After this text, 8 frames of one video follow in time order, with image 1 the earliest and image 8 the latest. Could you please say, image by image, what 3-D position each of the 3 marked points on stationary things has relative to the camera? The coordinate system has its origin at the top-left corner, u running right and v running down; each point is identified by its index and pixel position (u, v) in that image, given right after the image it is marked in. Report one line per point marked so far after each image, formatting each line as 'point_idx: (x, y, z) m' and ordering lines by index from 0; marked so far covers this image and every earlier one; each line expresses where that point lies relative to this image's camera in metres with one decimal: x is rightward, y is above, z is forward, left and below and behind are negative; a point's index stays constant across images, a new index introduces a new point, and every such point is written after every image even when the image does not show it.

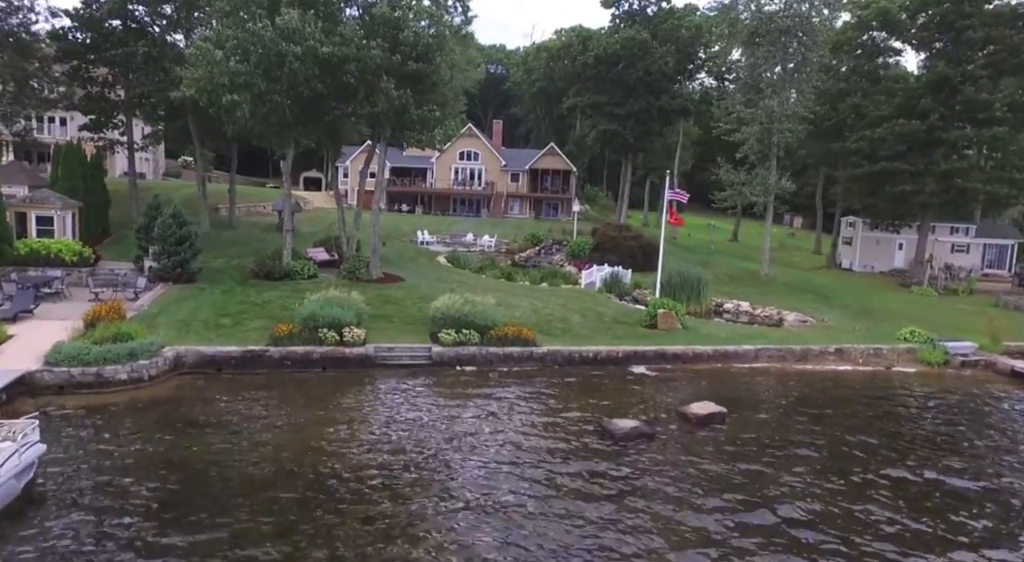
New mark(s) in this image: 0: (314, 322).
0: (-5.1, -1.1, +19.1) m
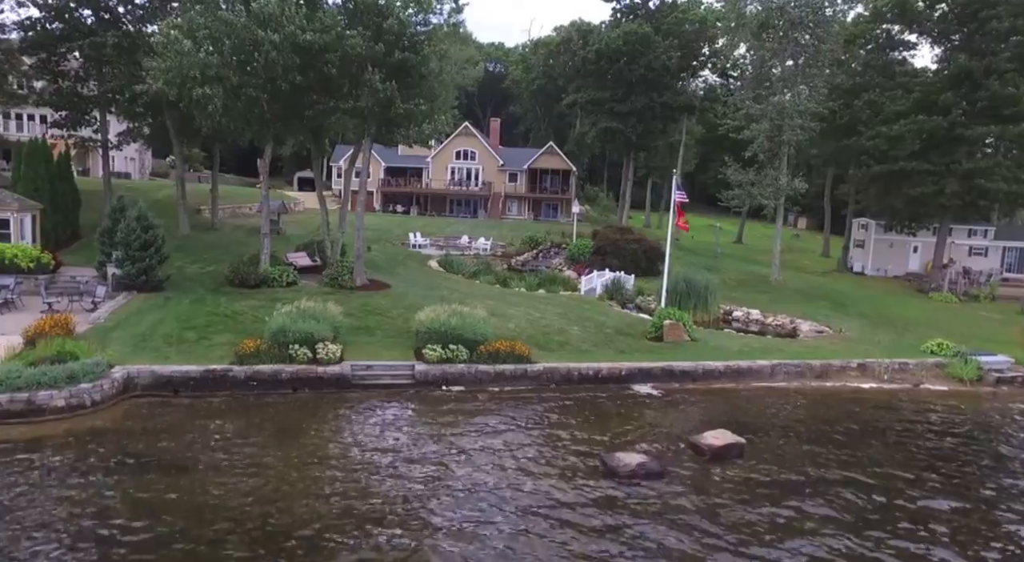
0: (-5.3, -1.3, +17.3) m
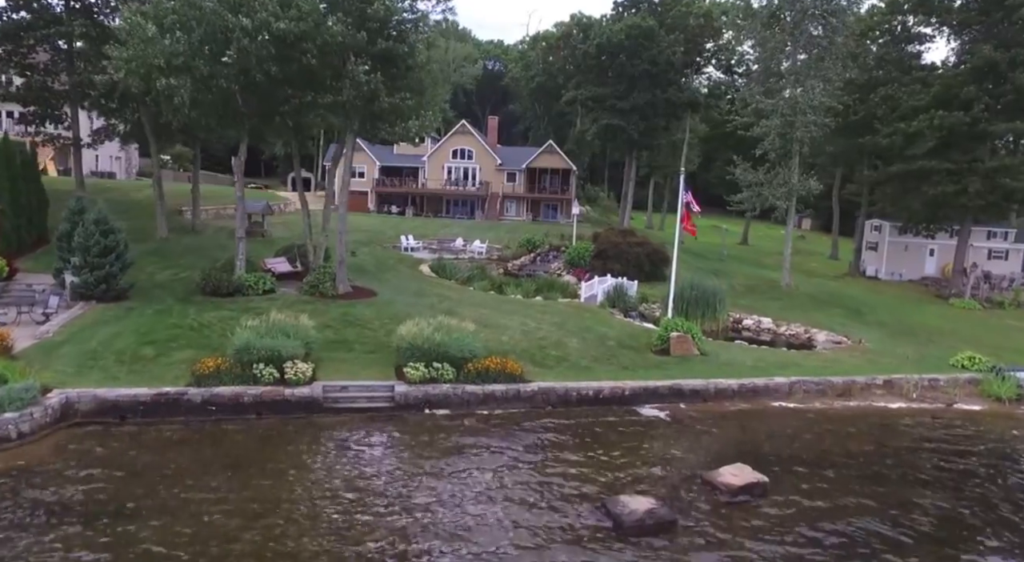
0: (-5.5, -1.6, +15.5) m
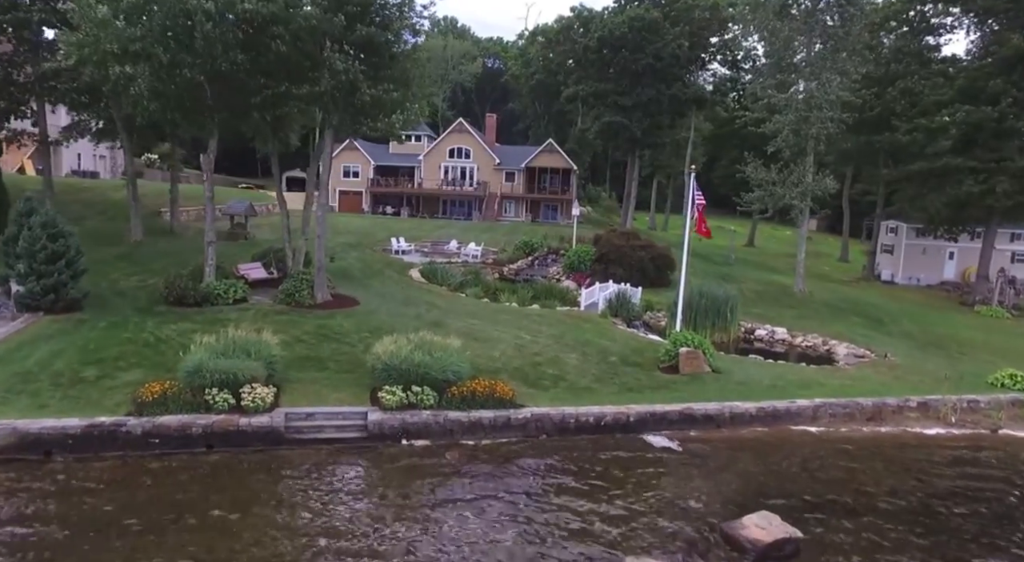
0: (-5.7, -1.8, +13.5) m
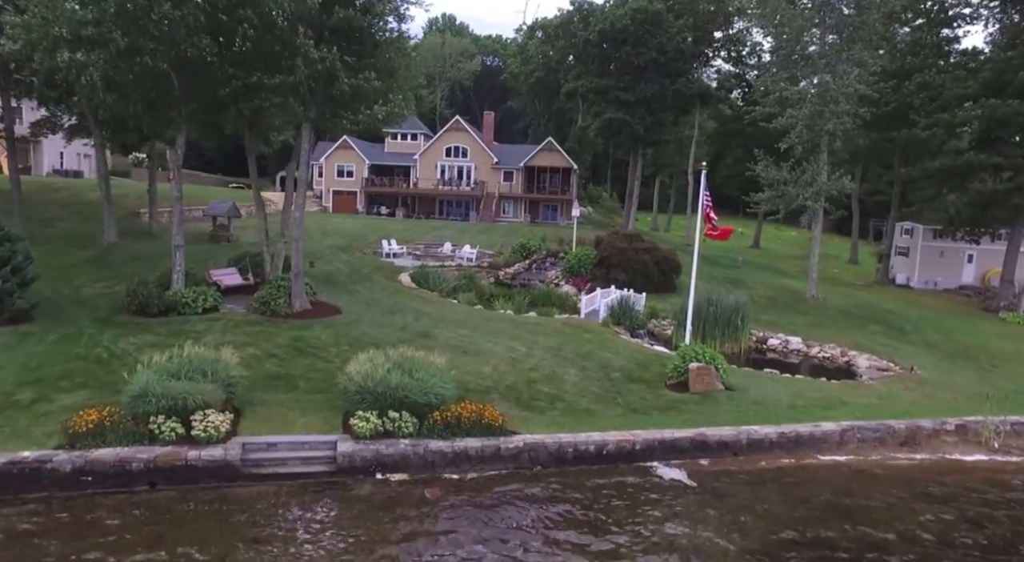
0: (-5.9, -2.0, +11.9) m
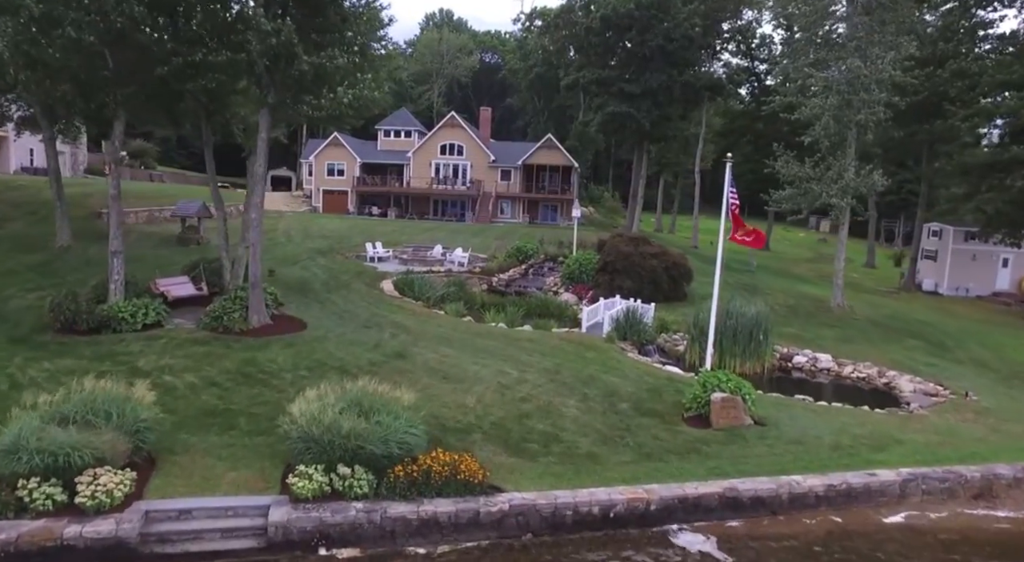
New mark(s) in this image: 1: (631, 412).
0: (-6.1, -2.3, +9.2) m
1: (+2.3, -2.5, +14.3) m
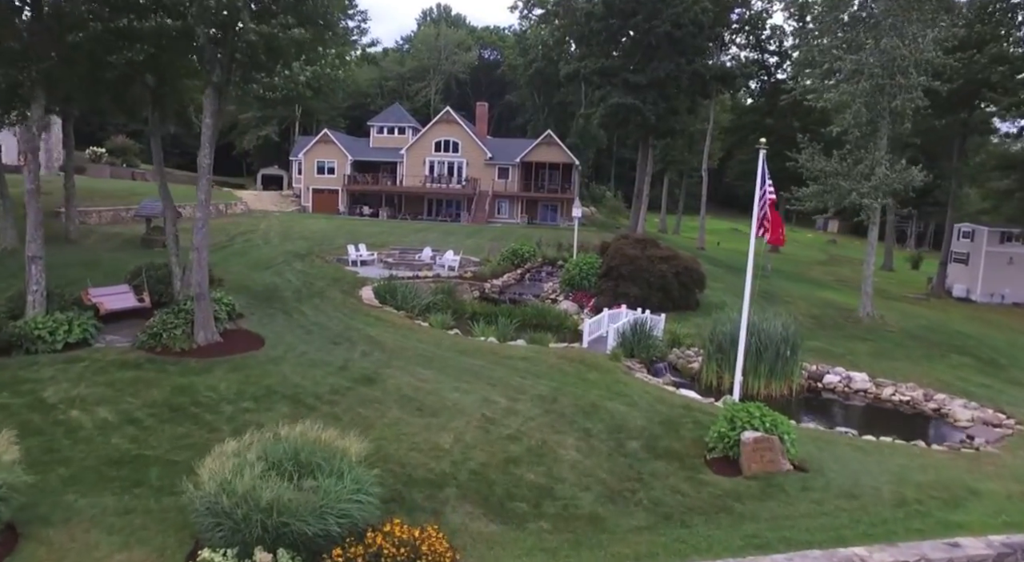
0: (-6.4, -2.5, +6.6) m
1: (+2.1, -2.7, +11.8) m
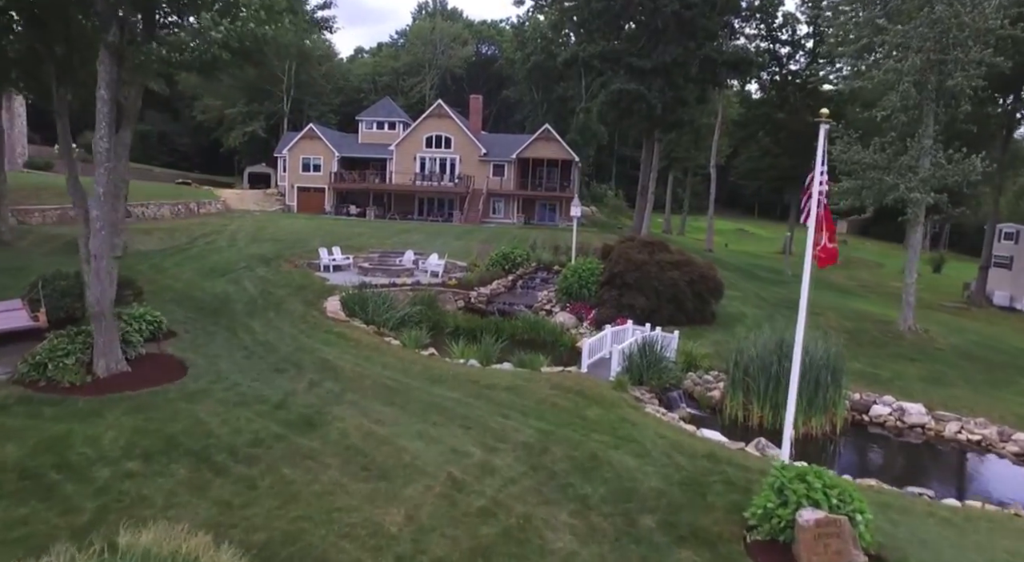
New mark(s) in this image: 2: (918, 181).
0: (-6.7, -2.7, +3.5) m
1: (+1.8, -3.0, +8.7) m
2: (+10.2, +2.5, +18.5) m
